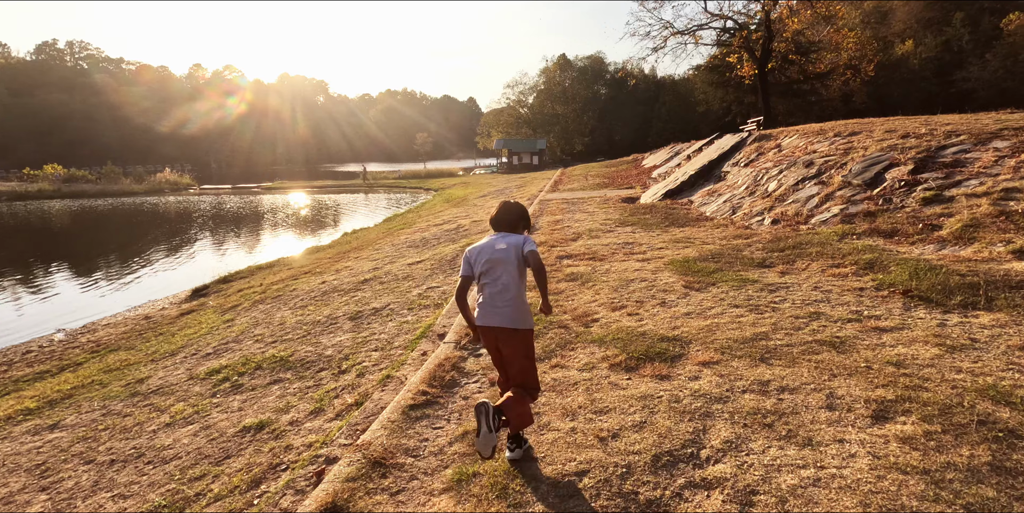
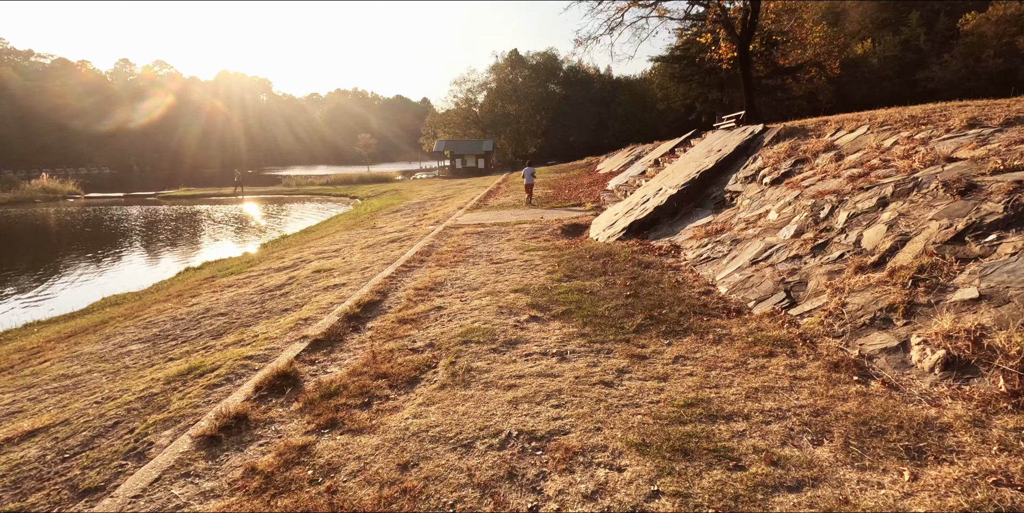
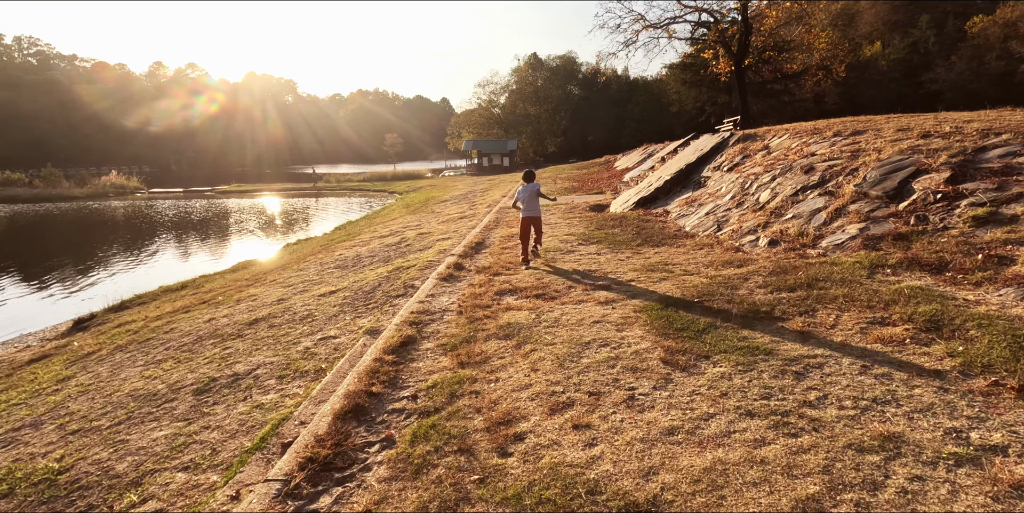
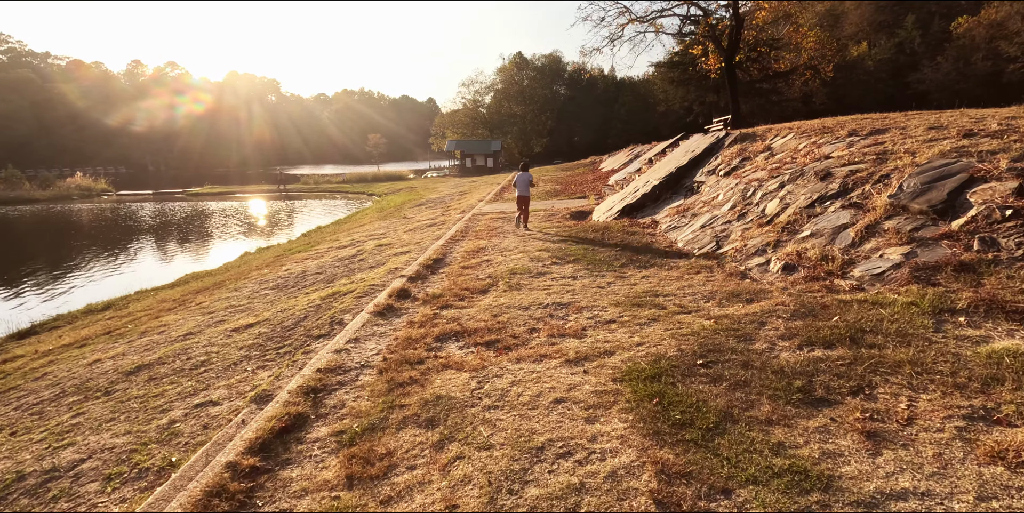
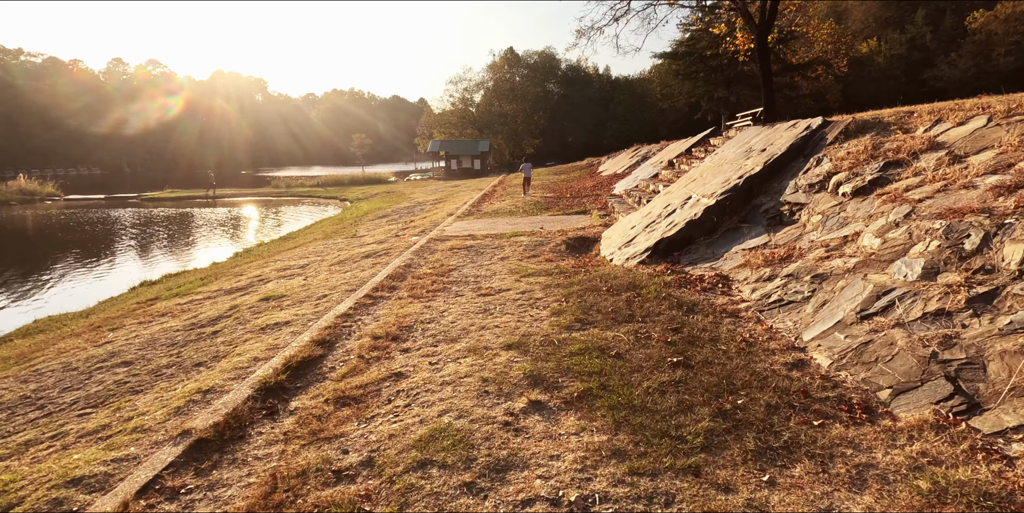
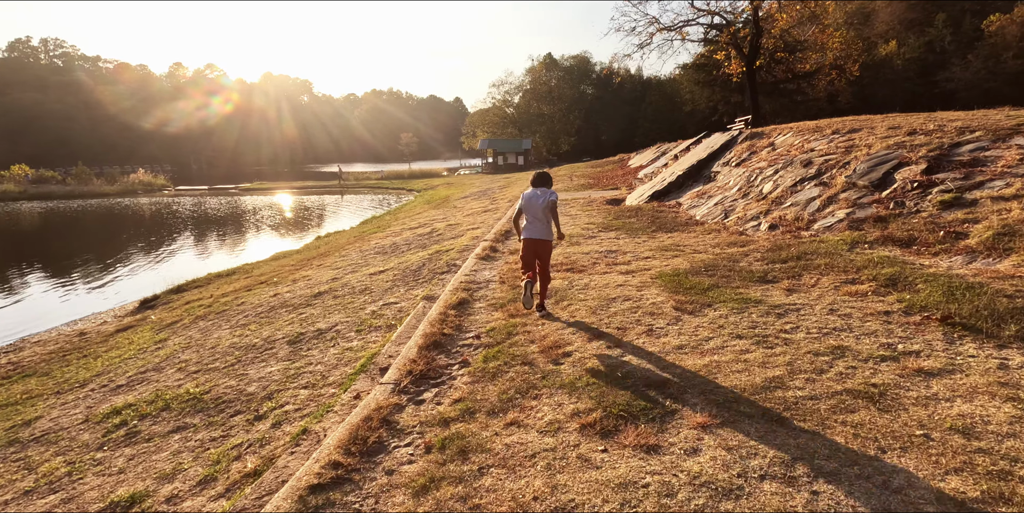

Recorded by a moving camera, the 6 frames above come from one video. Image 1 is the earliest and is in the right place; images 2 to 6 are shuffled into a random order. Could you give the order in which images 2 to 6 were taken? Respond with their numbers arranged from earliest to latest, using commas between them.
6, 3, 4, 2, 5
